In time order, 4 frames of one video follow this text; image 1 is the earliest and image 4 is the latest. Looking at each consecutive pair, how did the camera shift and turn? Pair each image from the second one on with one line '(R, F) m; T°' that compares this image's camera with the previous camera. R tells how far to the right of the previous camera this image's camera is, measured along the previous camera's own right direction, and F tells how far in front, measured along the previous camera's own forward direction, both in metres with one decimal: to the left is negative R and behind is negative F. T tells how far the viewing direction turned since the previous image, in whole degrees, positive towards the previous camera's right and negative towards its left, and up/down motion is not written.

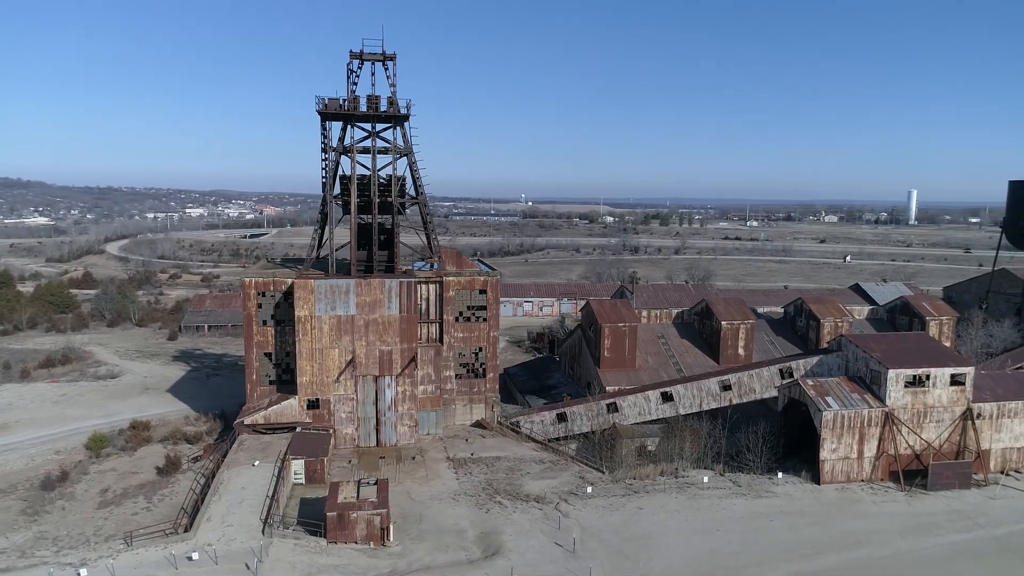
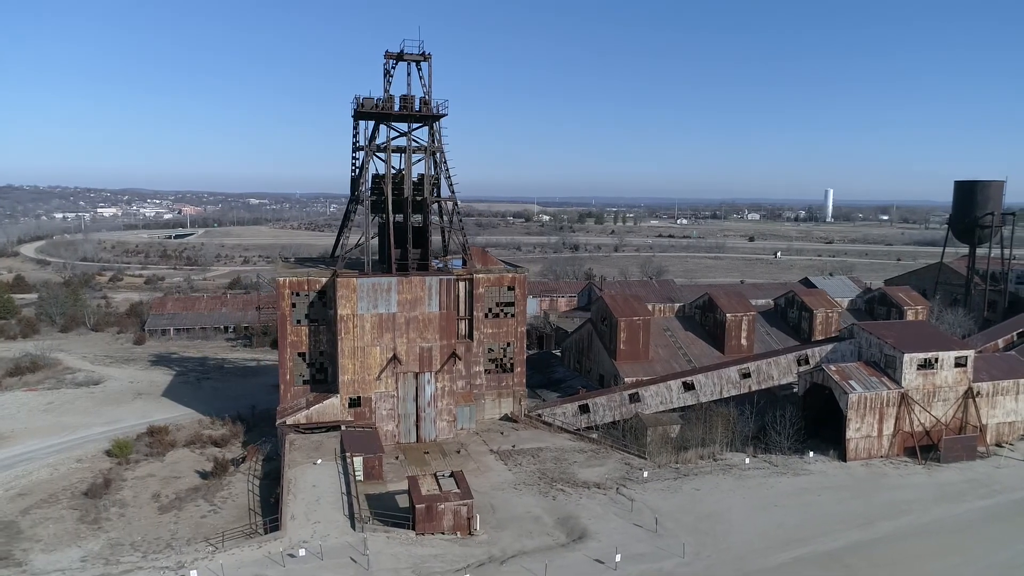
(-4.7, -0.6) m; +6°
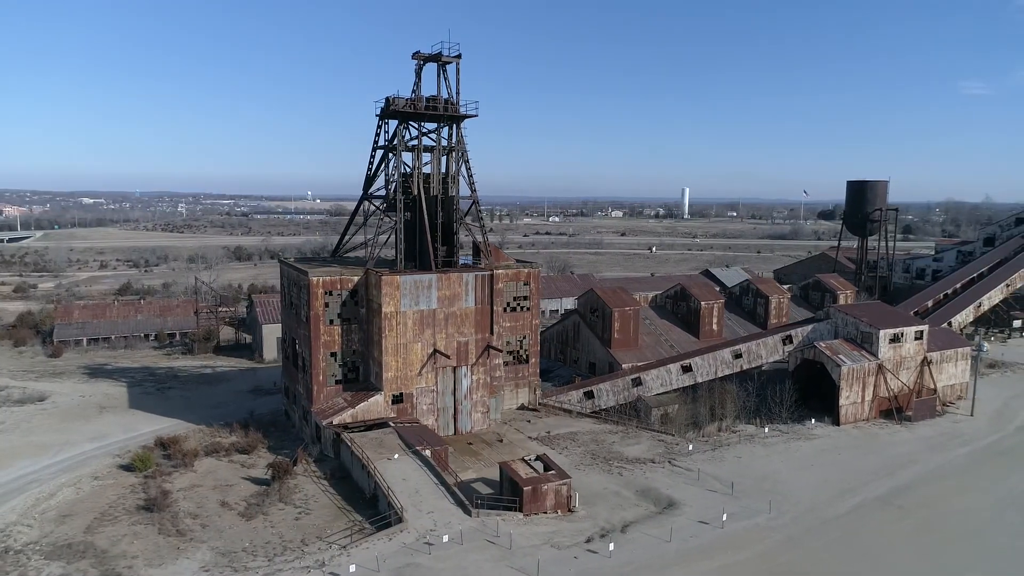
(-7.4, -0.7) m; +11°
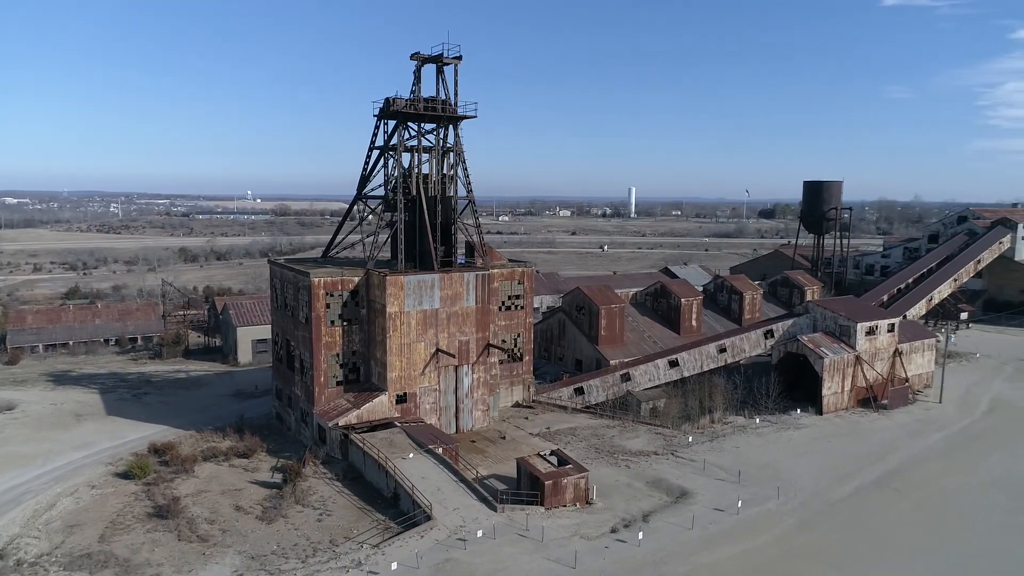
(-2.4, -0.4) m; +4°
